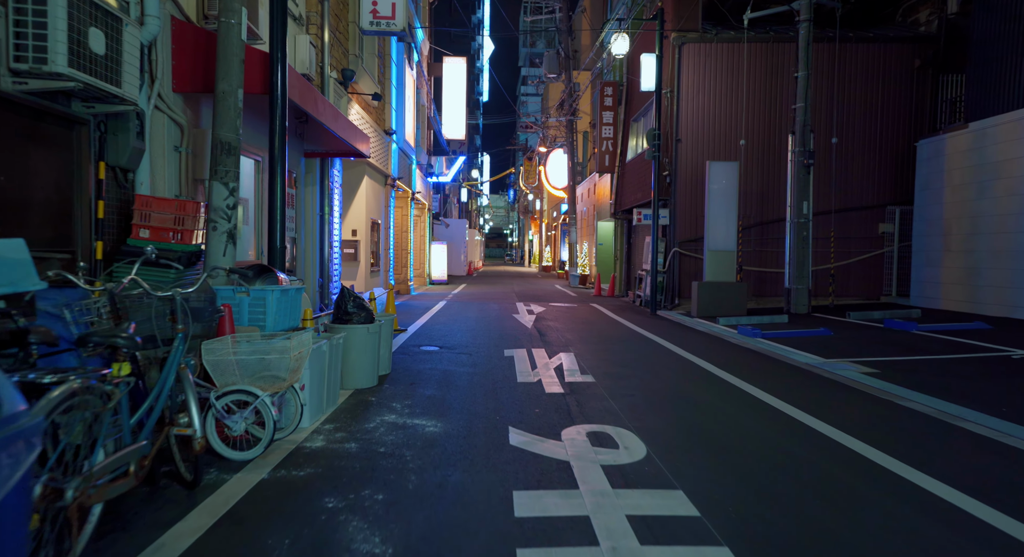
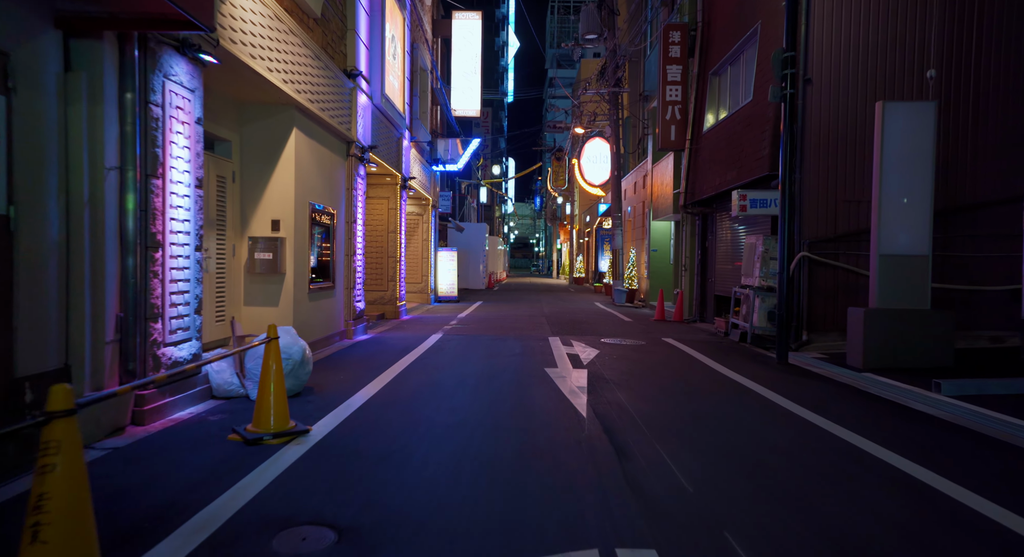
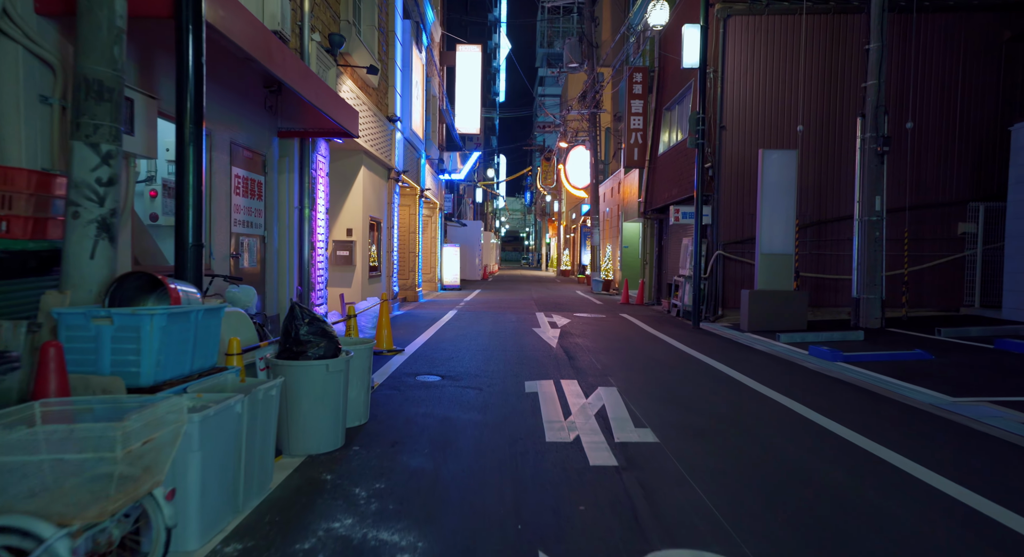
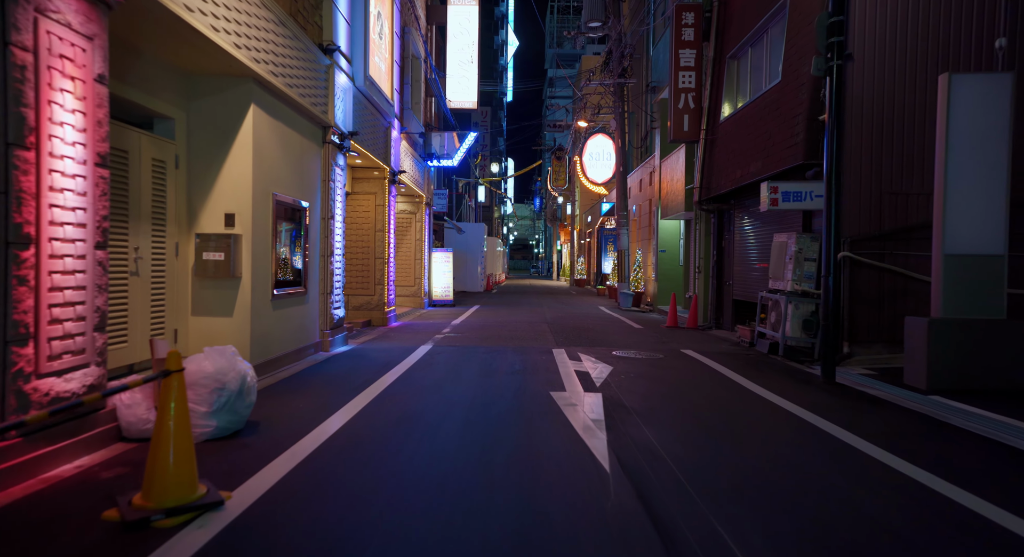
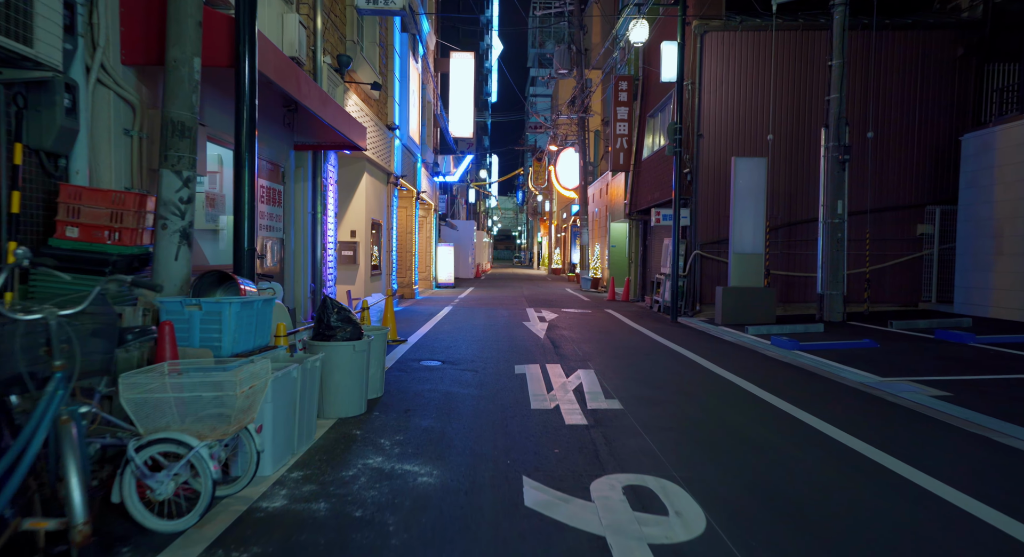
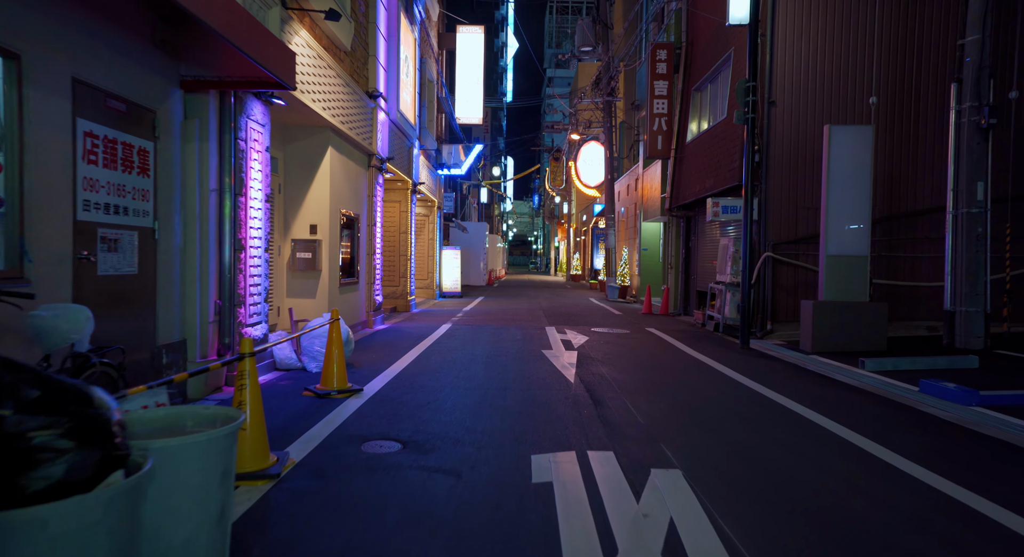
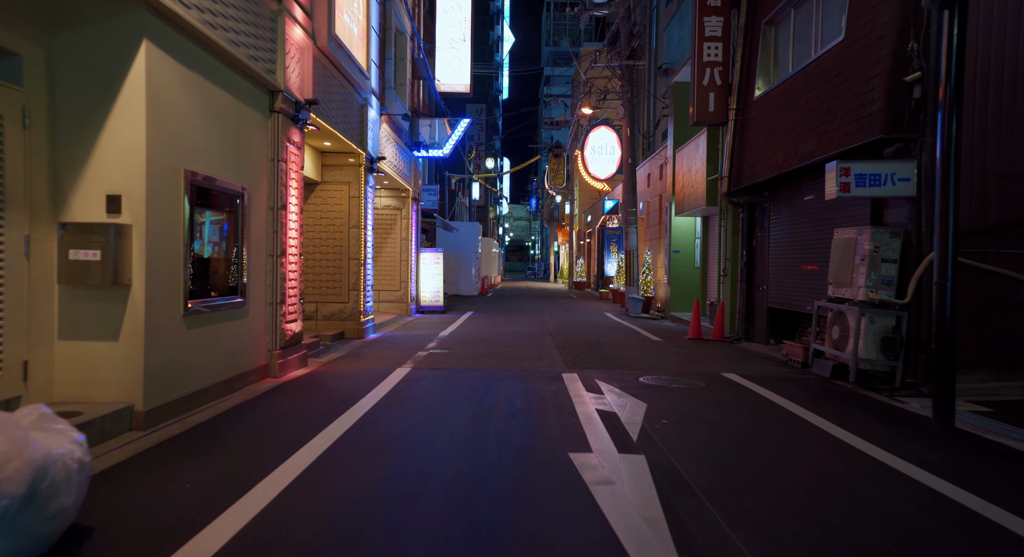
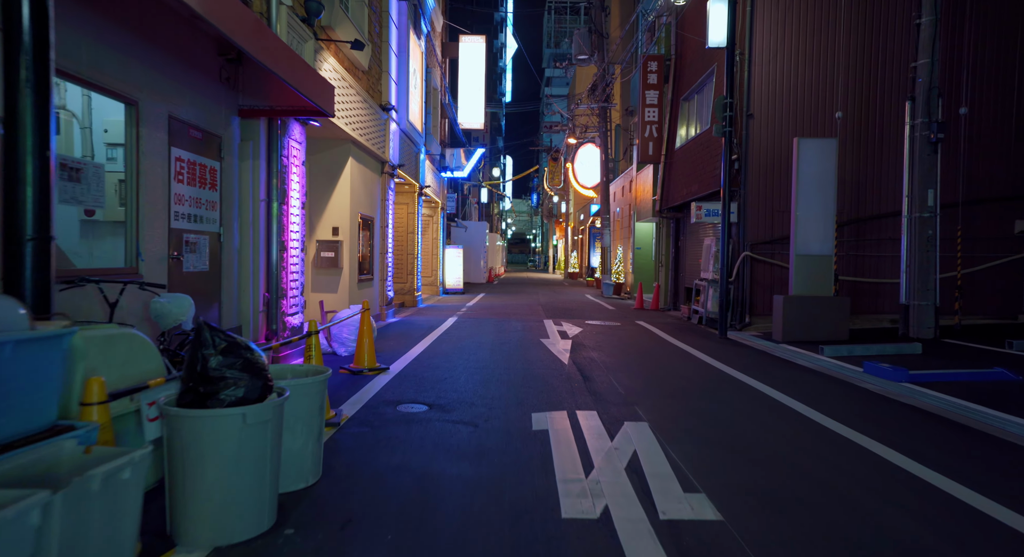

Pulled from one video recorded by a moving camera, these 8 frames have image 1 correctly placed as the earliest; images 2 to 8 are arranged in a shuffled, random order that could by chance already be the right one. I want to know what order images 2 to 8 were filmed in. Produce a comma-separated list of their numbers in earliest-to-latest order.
5, 3, 8, 6, 2, 4, 7
